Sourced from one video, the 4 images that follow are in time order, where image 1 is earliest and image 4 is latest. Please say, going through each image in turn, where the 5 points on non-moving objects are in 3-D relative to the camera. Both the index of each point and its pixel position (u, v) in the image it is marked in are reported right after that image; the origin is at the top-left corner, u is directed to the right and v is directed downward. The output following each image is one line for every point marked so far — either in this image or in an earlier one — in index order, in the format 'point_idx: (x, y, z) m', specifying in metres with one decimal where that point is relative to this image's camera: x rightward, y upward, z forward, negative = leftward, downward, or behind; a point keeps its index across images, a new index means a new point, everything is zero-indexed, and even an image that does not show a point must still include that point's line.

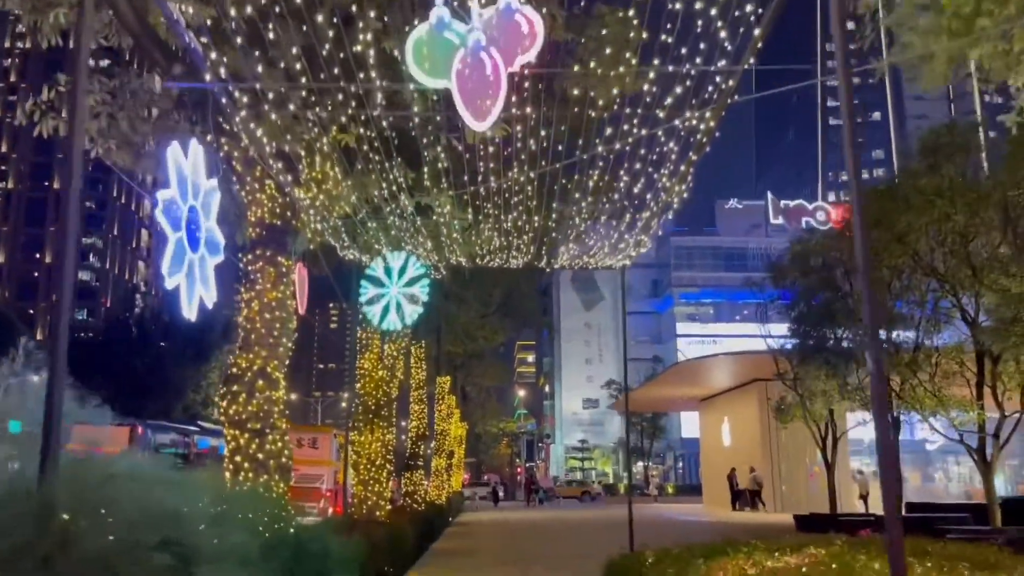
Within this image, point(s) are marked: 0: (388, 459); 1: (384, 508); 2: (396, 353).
0: (-1.9, -2.6, +13.3) m
1: (-1.9, -3.3, +13.1) m
2: (-1.8, -1.0, +14.0) m
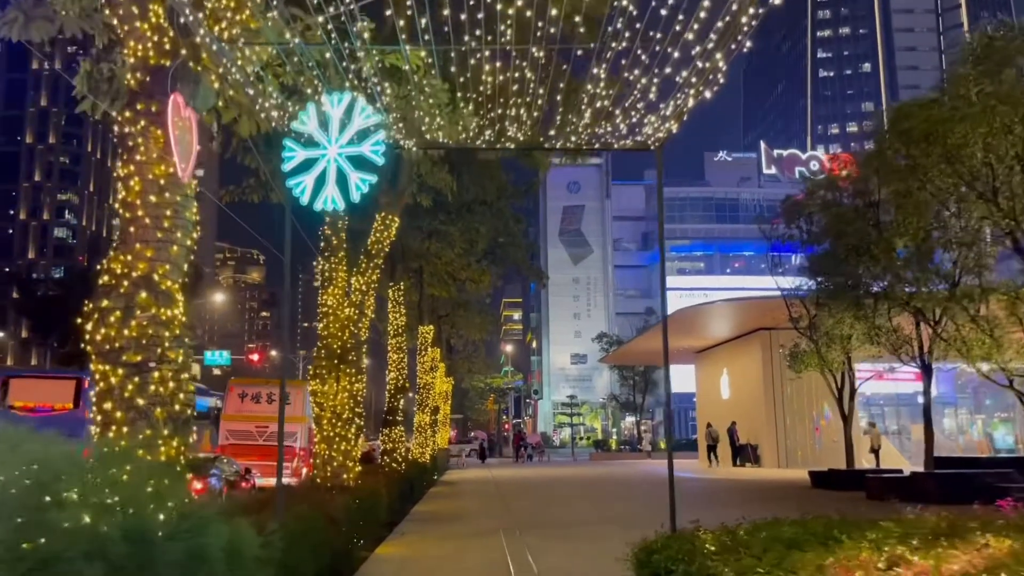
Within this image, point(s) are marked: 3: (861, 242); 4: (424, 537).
0: (-2.0, -1.6, +11.2) m
1: (-2.0, -2.3, +11.0) m
2: (-1.9, 0.0, +11.9) m
3: (+6.4, +0.9, +16.2) m
4: (-1.2, -3.5, +12.4) m
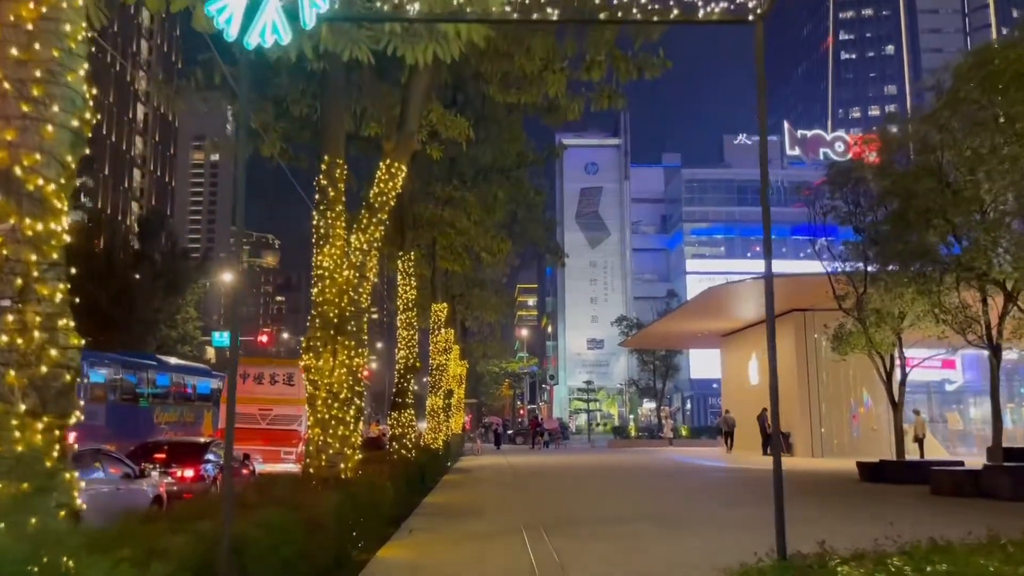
0: (-1.7, -1.1, +9.5) m
1: (-1.7, -1.8, +9.4) m
2: (-1.6, +0.5, +10.2) m
3: (+6.8, +1.3, +14.4) m
4: (-0.9, -3.0, +10.8) m
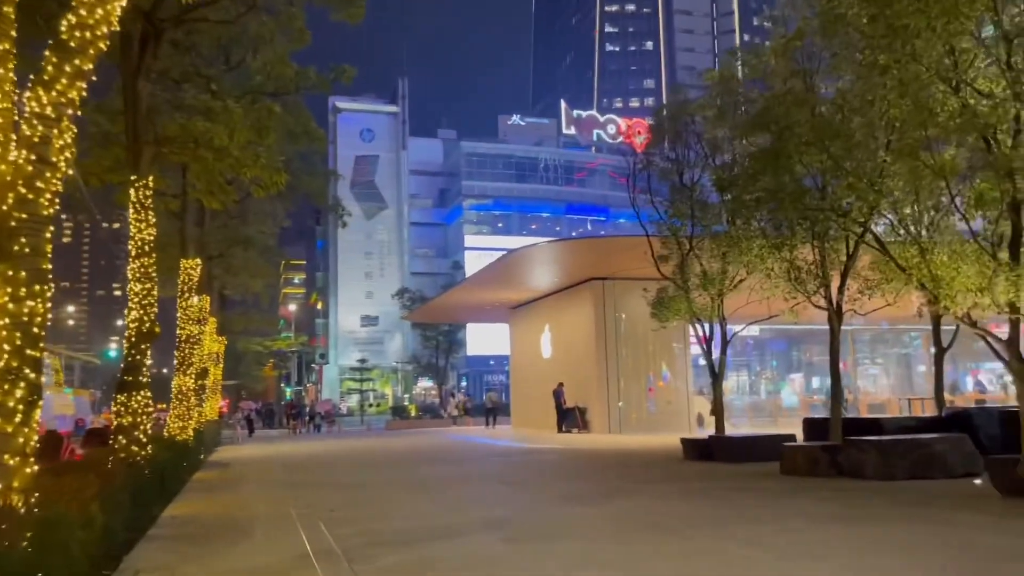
0: (-3.1, -0.4, +5.6) m
1: (-3.1, -1.2, +5.5) m
2: (-3.2, +1.2, +6.2) m
3: (+3.9, +2.0, +12.5) m
4: (-2.7, -2.3, +7.1) m
